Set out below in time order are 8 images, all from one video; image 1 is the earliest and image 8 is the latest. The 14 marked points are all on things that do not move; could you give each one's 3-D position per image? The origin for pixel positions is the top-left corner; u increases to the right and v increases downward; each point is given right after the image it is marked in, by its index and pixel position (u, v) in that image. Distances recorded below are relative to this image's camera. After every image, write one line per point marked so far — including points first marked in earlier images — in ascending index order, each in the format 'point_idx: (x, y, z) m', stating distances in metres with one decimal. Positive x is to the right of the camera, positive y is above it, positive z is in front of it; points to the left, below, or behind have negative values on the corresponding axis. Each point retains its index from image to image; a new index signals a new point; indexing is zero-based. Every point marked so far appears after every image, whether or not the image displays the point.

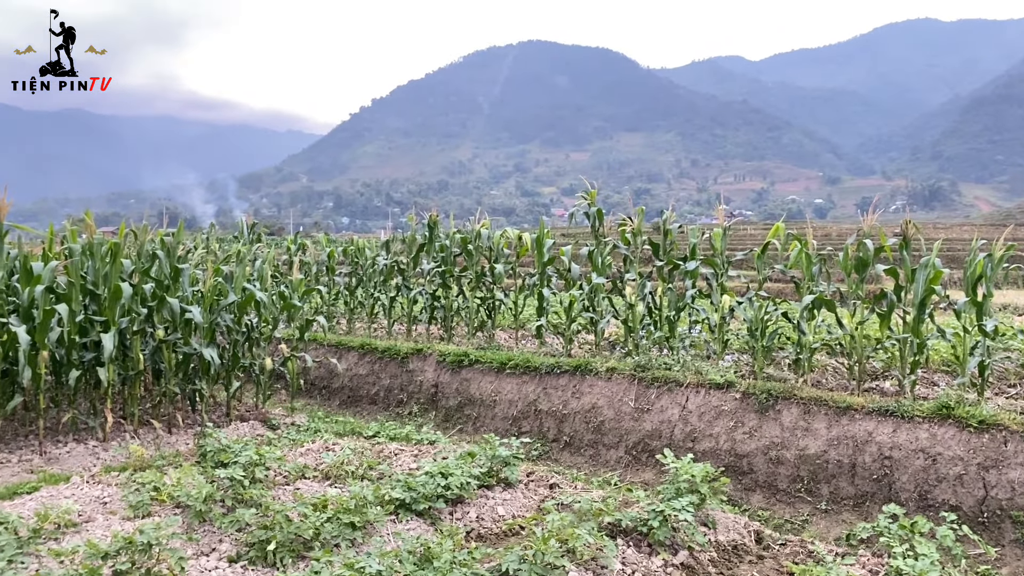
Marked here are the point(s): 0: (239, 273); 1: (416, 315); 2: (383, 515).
0: (-1.7, +0.1, +5.6) m
1: (-0.8, -0.2, +7.7) m
2: (-0.5, -0.9, +3.4) m
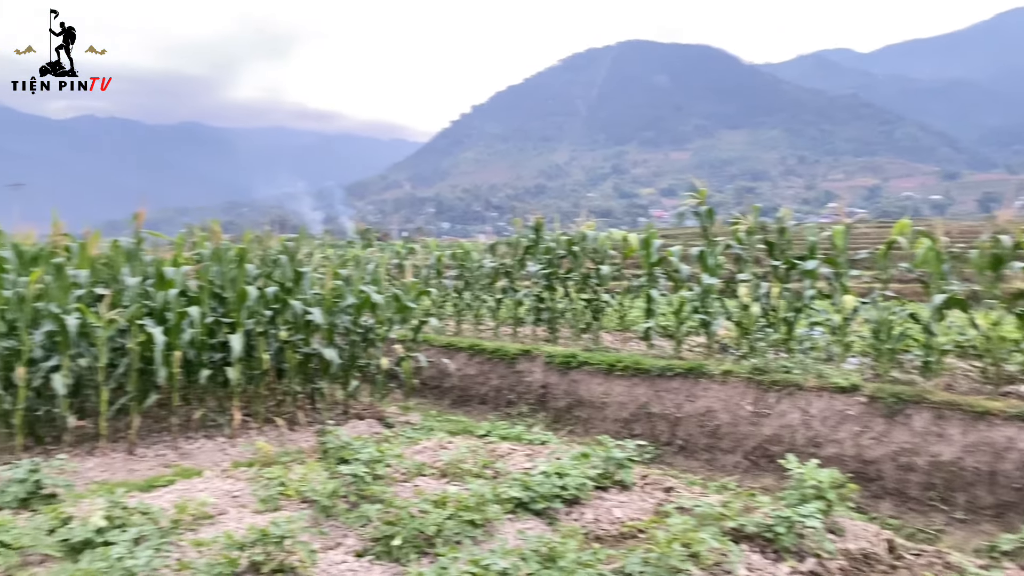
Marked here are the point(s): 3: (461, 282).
0: (-1.0, +0.1, +5.8) m
1: (+0.1, -0.3, +7.7) m
2: (0.0, -0.9, +3.5) m
3: (-0.5, +0.1, +8.2) m
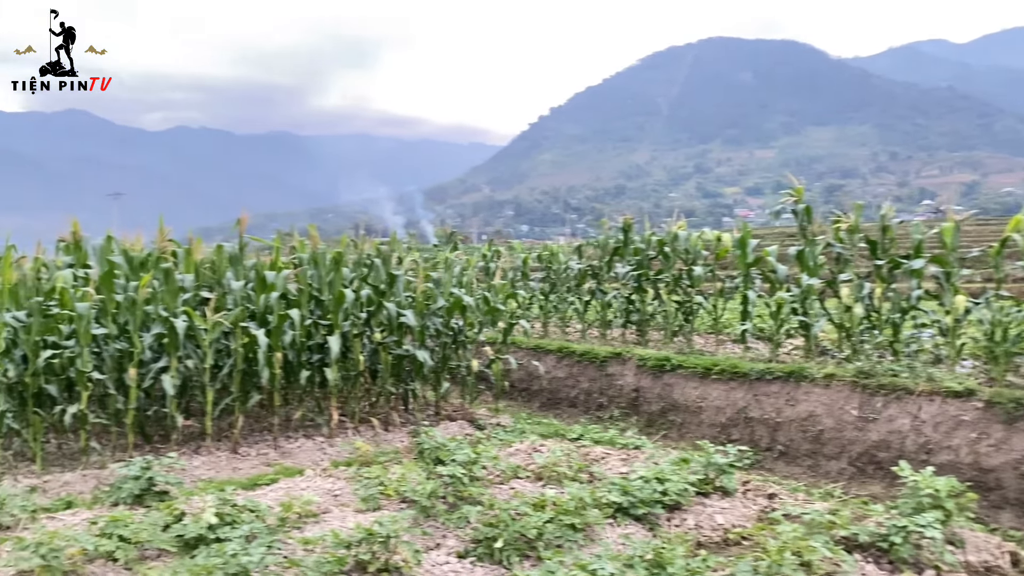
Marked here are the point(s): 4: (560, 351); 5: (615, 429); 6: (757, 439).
0: (-0.4, +0.1, +5.8) m
1: (+0.9, -0.3, +7.6) m
2: (+0.4, -0.9, +3.4) m
3: (+0.3, 0.0, +8.2) m
4: (+0.4, -0.5, +6.8) m
5: (+0.7, -0.9, +5.7) m
6: (+1.4, -0.8, +5.0) m
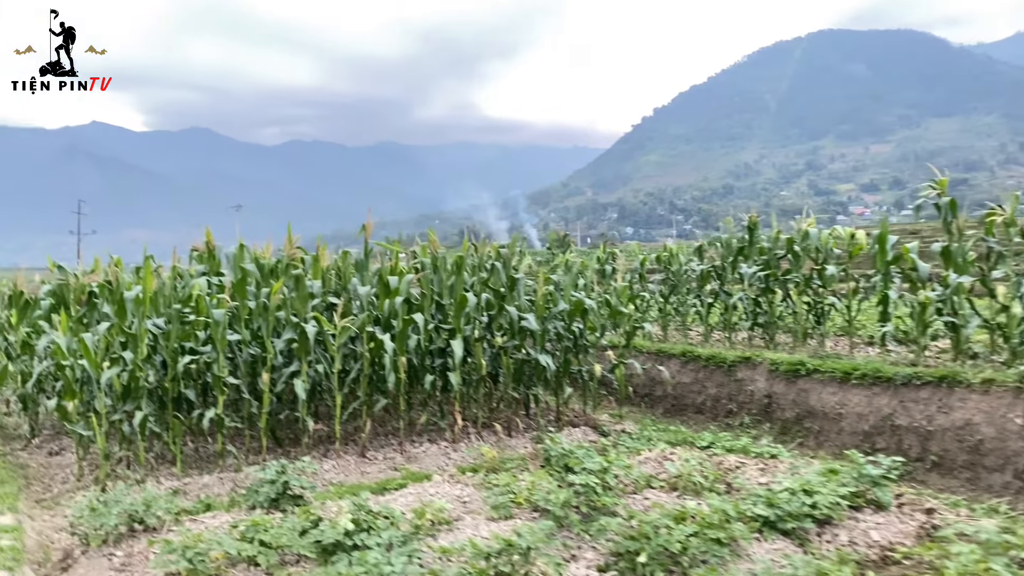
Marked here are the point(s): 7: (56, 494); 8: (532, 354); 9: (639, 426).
0: (+0.4, 0.0, +5.7) m
1: (+1.9, -0.3, +7.4) m
2: (+0.9, -0.9, +3.2) m
3: (+1.4, 0.0, +8.0) m
4: (+1.3, -0.5, +6.6) m
5: (+1.4, -0.9, +5.4) m
6: (+2.1, -0.8, +4.7) m
7: (-2.4, -1.1, +4.6) m
8: (+0.1, -0.4, +5.4) m
9: (+0.8, -0.9, +5.9) m
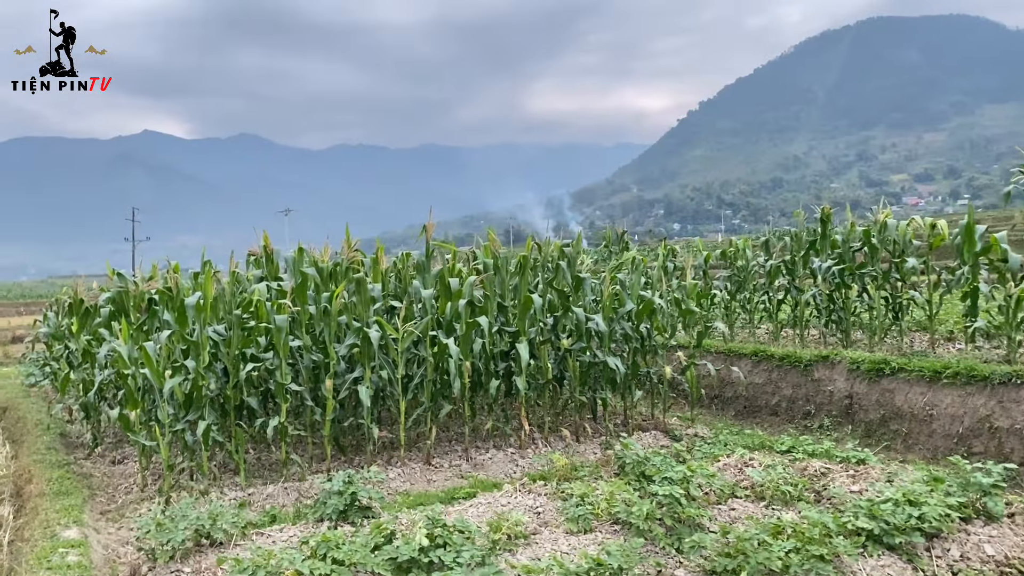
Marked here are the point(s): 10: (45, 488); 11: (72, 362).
0: (+0.8, +0.1, +5.5) m
1: (+2.4, -0.2, +7.1) m
2: (+1.2, -0.9, +3.0) m
3: (+1.9, +0.1, +7.7) m
4: (+1.7, -0.5, +6.3) m
5: (+1.8, -0.9, +5.2) m
6: (+2.4, -0.8, +4.4) m
7: (-2.0, -1.1, +4.6) m
8: (+0.5, -0.4, +5.2) m
9: (+1.3, -0.9, +5.6) m
10: (-2.5, -1.1, +4.8) m
11: (-3.1, -0.5, +6.3) m
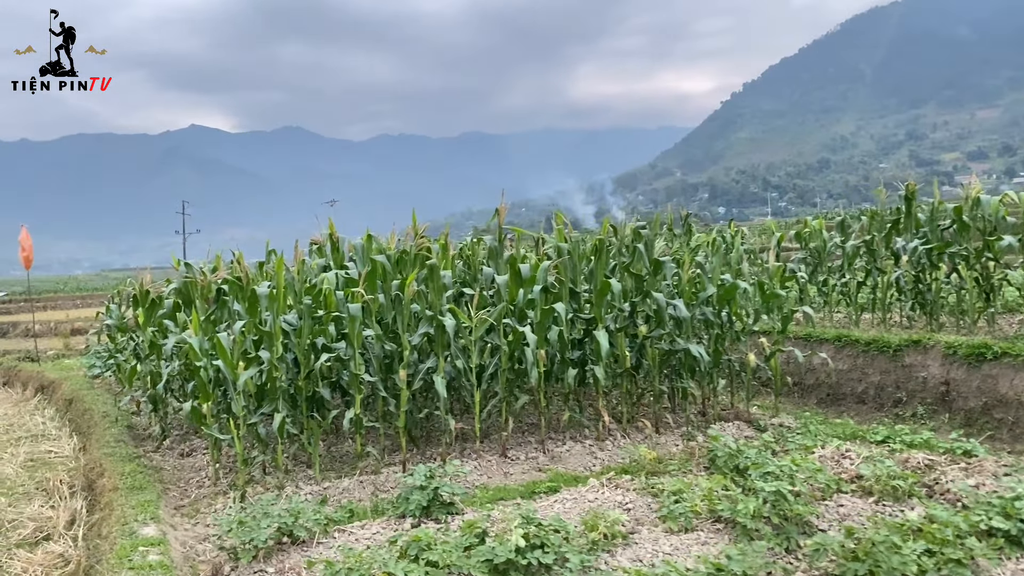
0: (+1.2, +0.2, +5.2) m
1: (+2.9, -0.1, +6.7) m
2: (+1.5, -0.8, +2.8) m
3: (+2.5, +0.2, +7.4) m
4: (+2.2, -0.4, +6.1) m
5: (+2.3, -0.8, +4.9) m
6: (+2.8, -0.7, +4.0) m
7: (-1.6, -1.1, +4.5) m
8: (+1.0, -0.3, +5.0) m
9: (+1.7, -0.8, +5.4) m
10: (-2.1, -1.0, +4.7) m
11: (-2.6, -0.5, +6.3) m
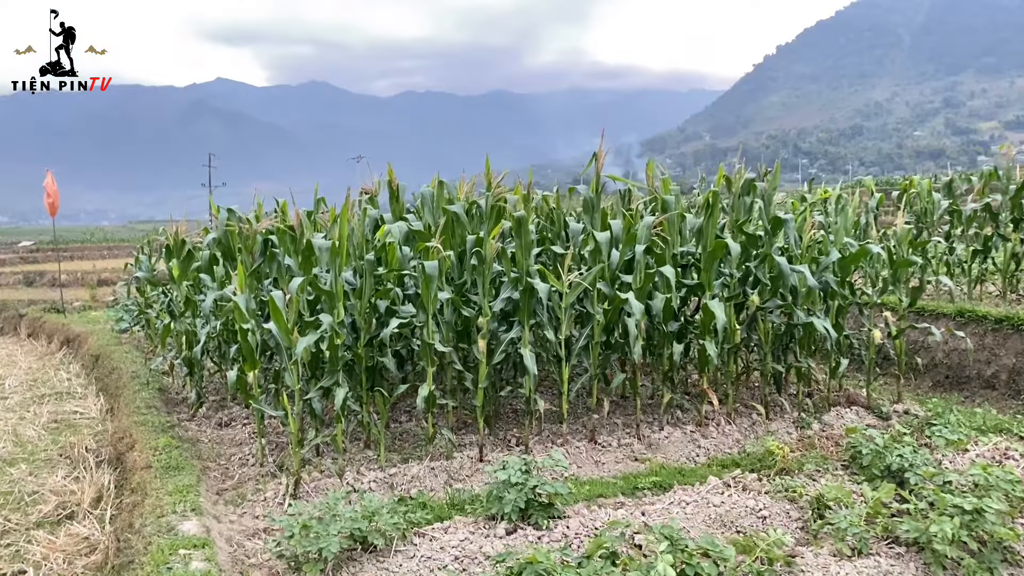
0: (+1.7, +0.3, +4.5) m
1: (+3.4, +0.1, +6.0) m
2: (+1.9, -0.8, +2.1) m
3: (+3.0, +0.4, +6.6) m
4: (+2.7, -0.2, +5.3) m
5: (+2.7, -0.6, +4.2) m
6: (+3.2, -0.6, +3.3) m
7: (-1.2, -0.9, +3.9) m
8: (+1.4, -0.1, +4.3) m
9: (+2.2, -0.6, +4.7) m
10: (-1.7, -0.8, +4.1) m
11: (-2.2, -0.1, +5.7) m
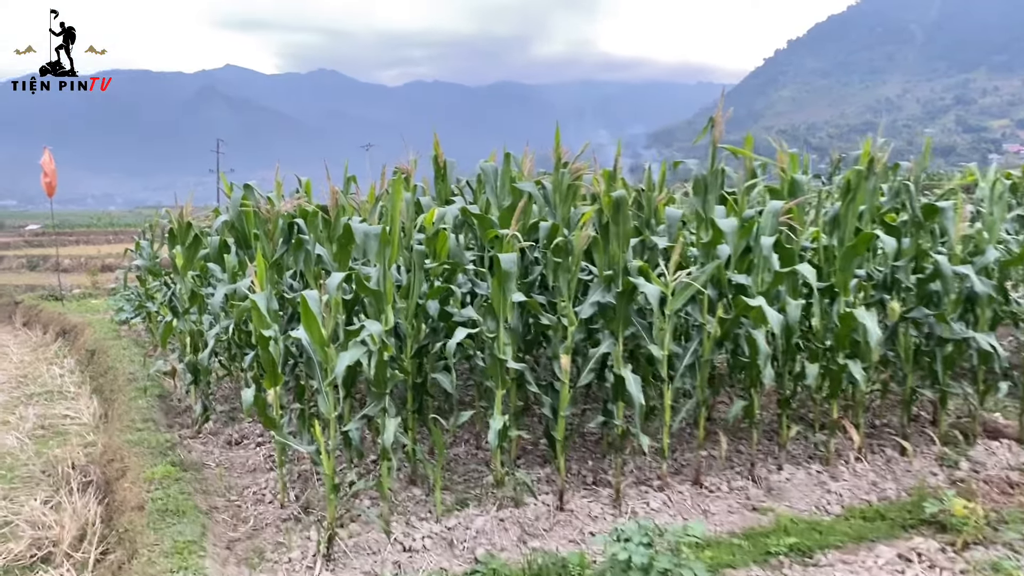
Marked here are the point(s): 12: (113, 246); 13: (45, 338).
0: (+2.0, +0.3, +3.7) m
1: (+3.7, +0.1, +5.1) m
2: (+2.2, -0.8, +1.2) m
3: (+3.3, +0.4, +5.8) m
4: (+3.0, -0.2, +4.5) m
5: (+3.0, -0.7, +3.3) m
6: (+3.5, -0.7, +2.5) m
7: (-0.9, -0.8, +3.0) m
8: (+1.7, -0.2, +3.4) m
9: (+2.5, -0.7, +3.8) m
10: (-1.4, -0.8, +3.3) m
11: (-1.8, -0.1, +4.8) m
12: (-8.6, +0.9, +19.0) m
13: (-4.7, -0.5, +8.9) m
